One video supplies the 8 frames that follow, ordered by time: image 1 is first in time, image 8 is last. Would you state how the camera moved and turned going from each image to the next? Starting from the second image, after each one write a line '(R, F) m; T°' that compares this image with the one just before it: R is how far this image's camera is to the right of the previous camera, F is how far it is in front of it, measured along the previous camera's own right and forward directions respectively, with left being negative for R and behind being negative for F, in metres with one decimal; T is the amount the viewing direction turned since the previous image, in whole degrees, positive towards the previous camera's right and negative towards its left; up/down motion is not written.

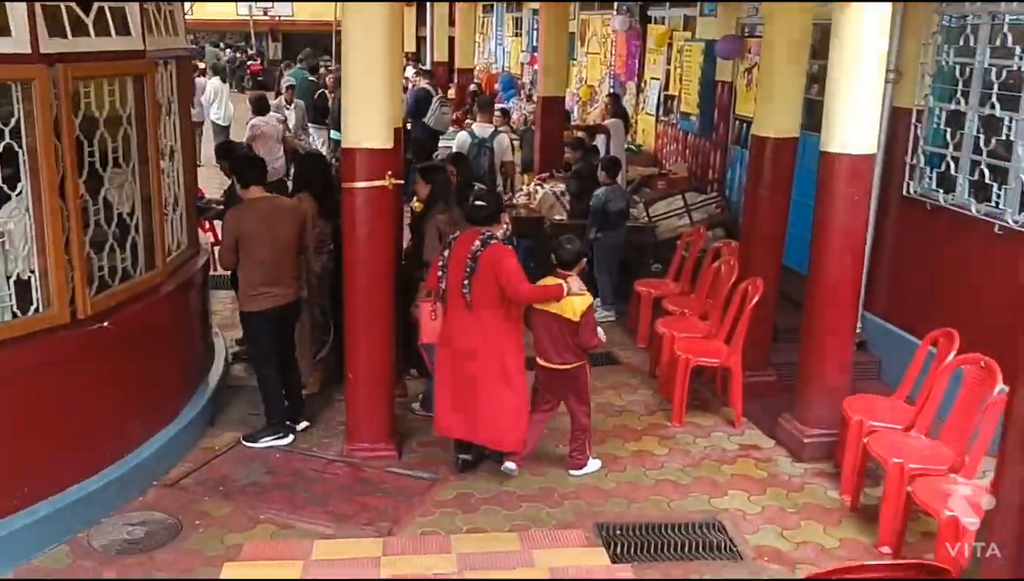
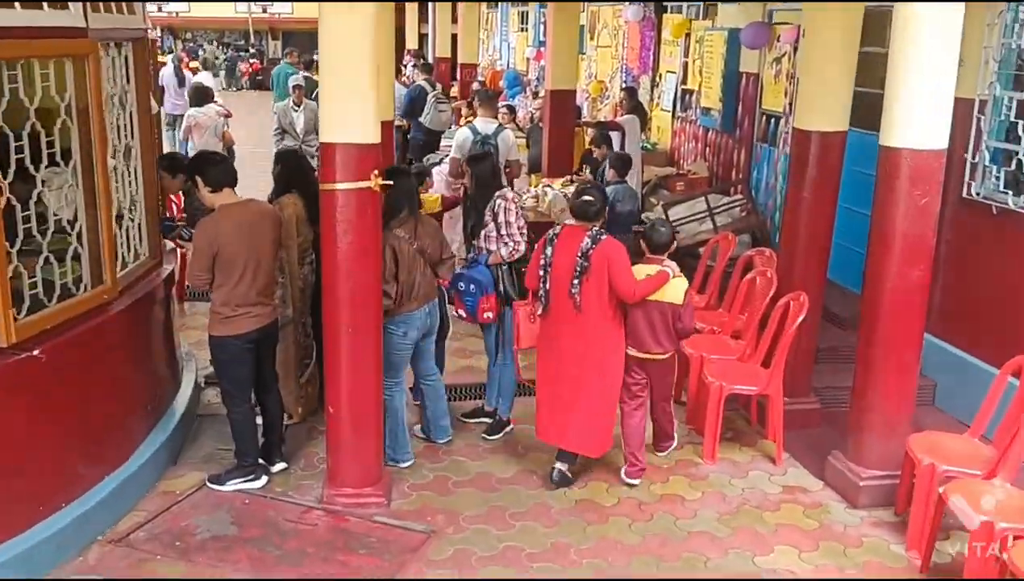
(0.0, +0.7) m; 0°
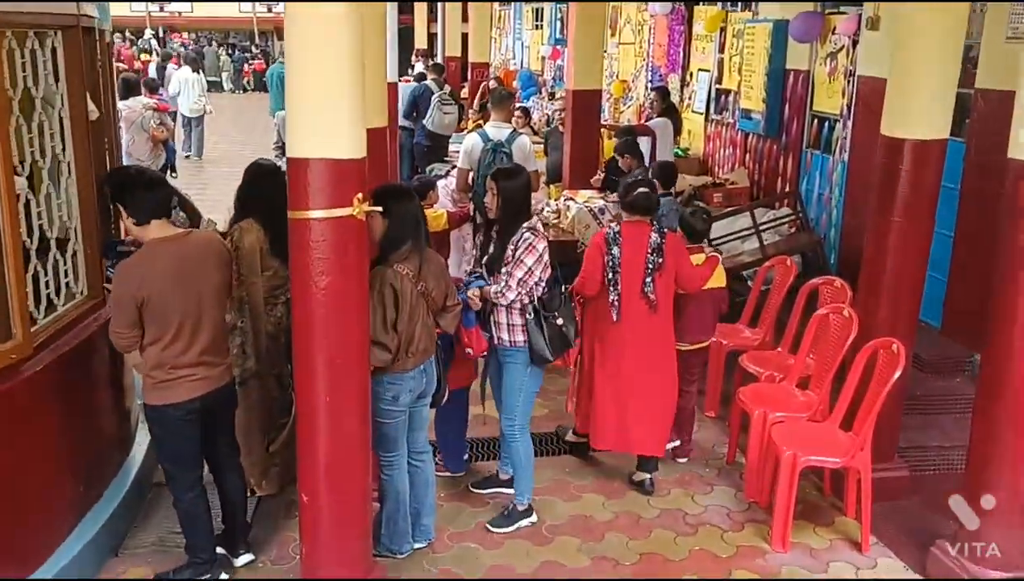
(0.0, +1.0) m; -1°
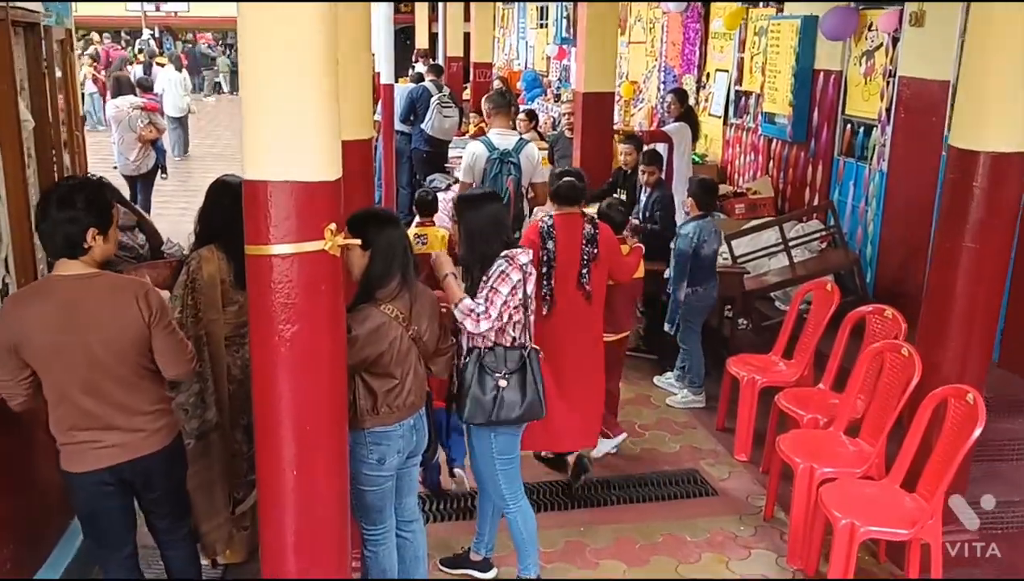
(0.0, +0.6) m; 0°
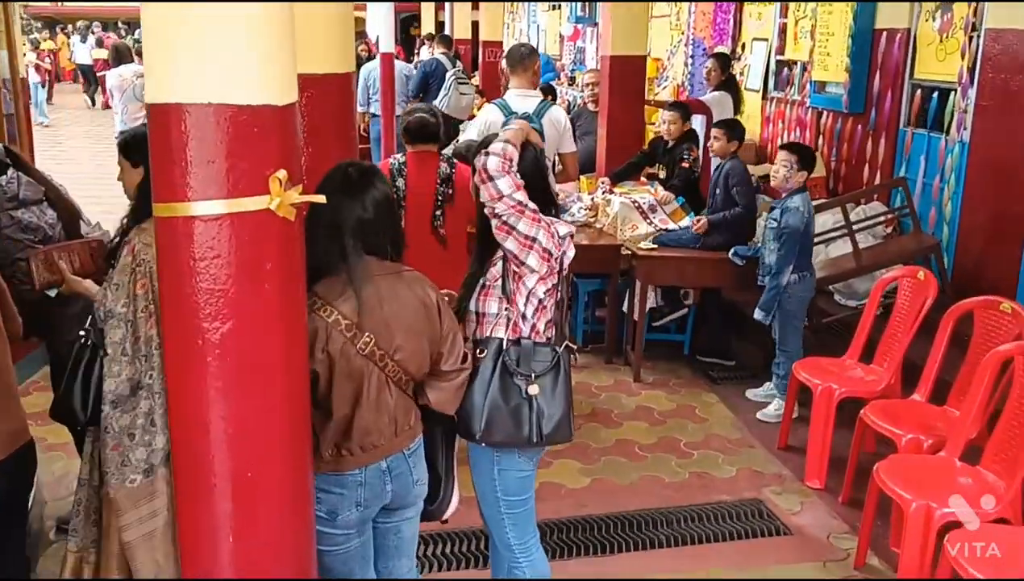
(-0.1, +0.9) m; 0°
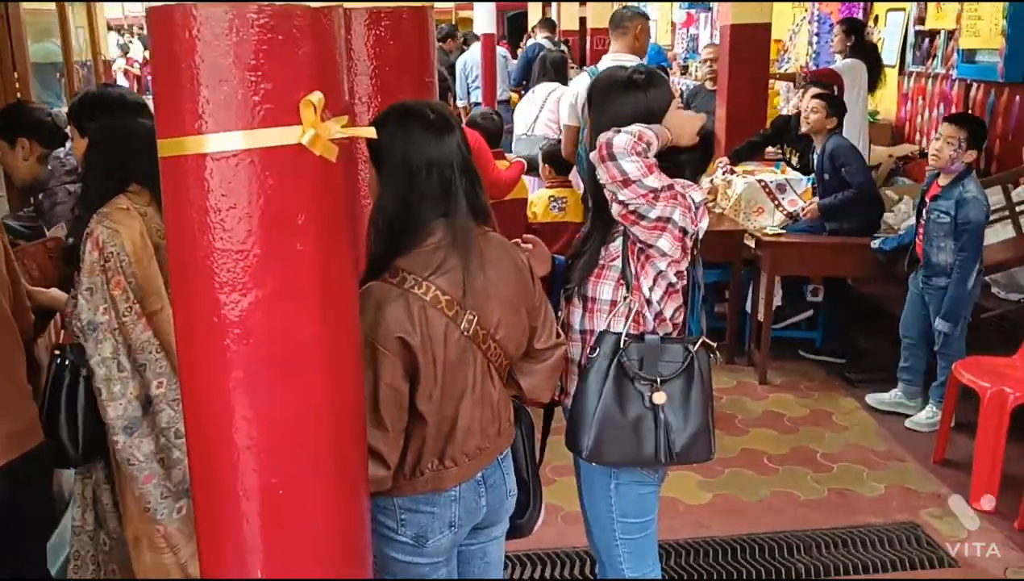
(0.0, +0.5) m; -6°
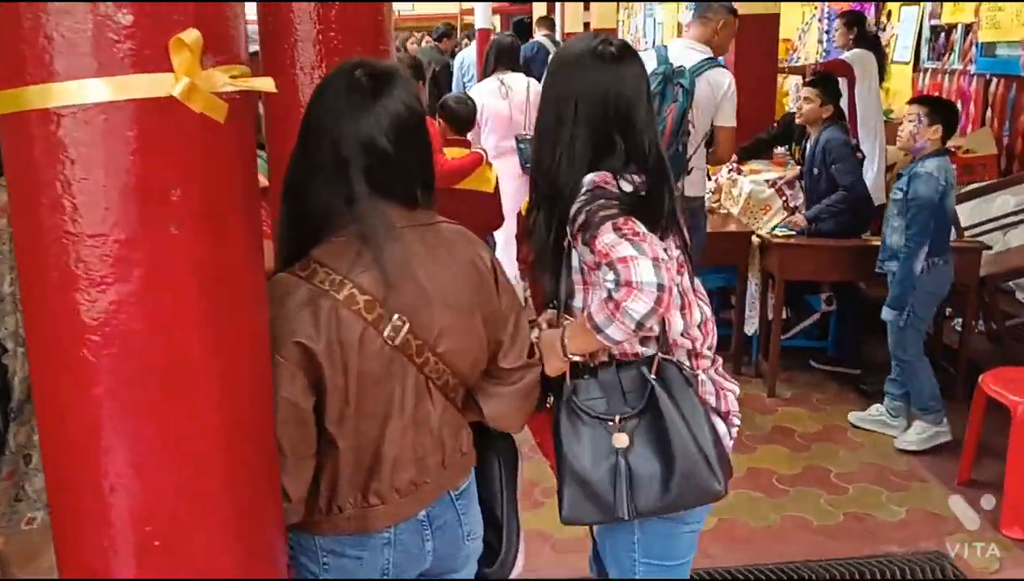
(+0.1, +0.3) m; 0°
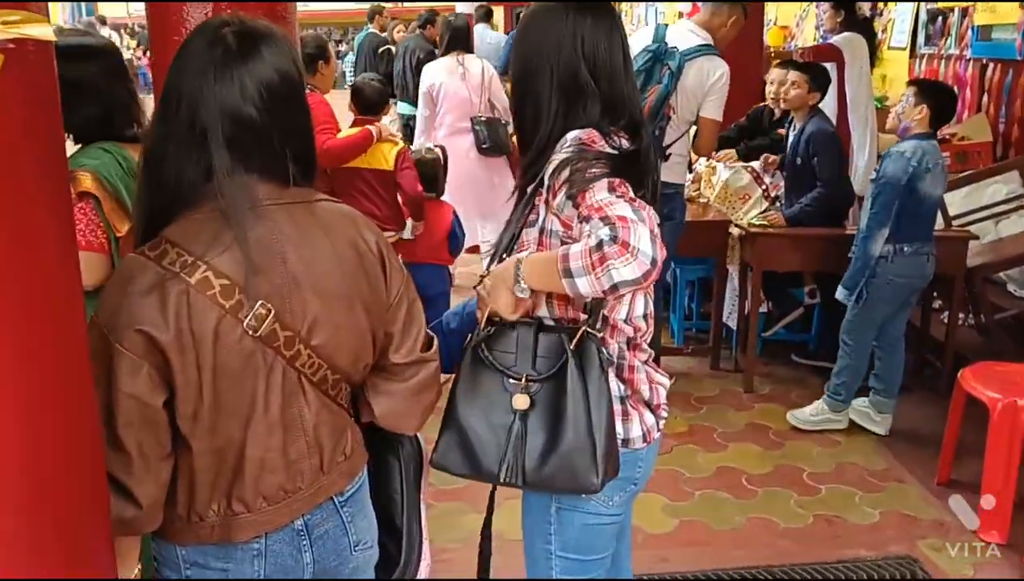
(+0.2, +0.1) m; -1°
